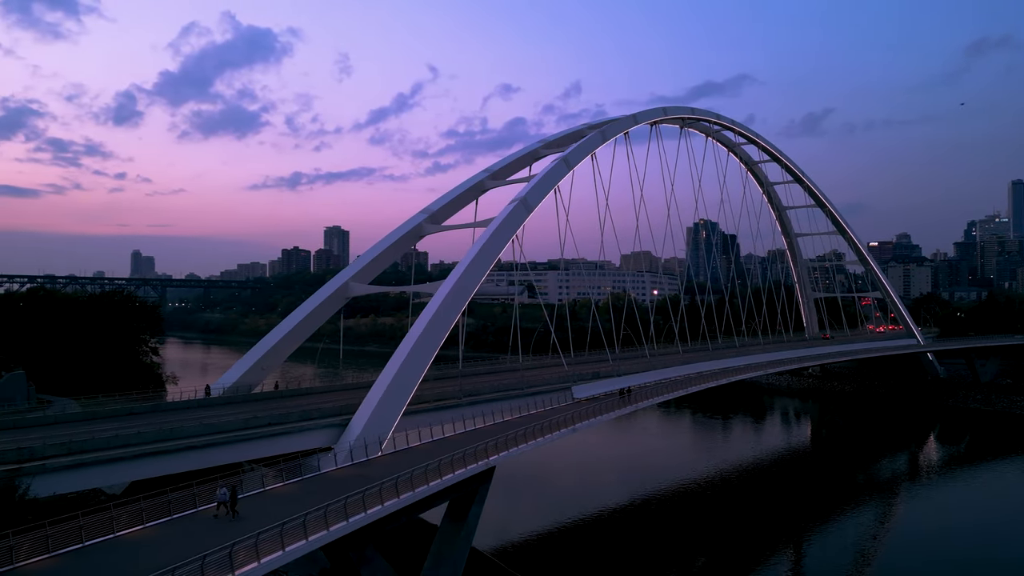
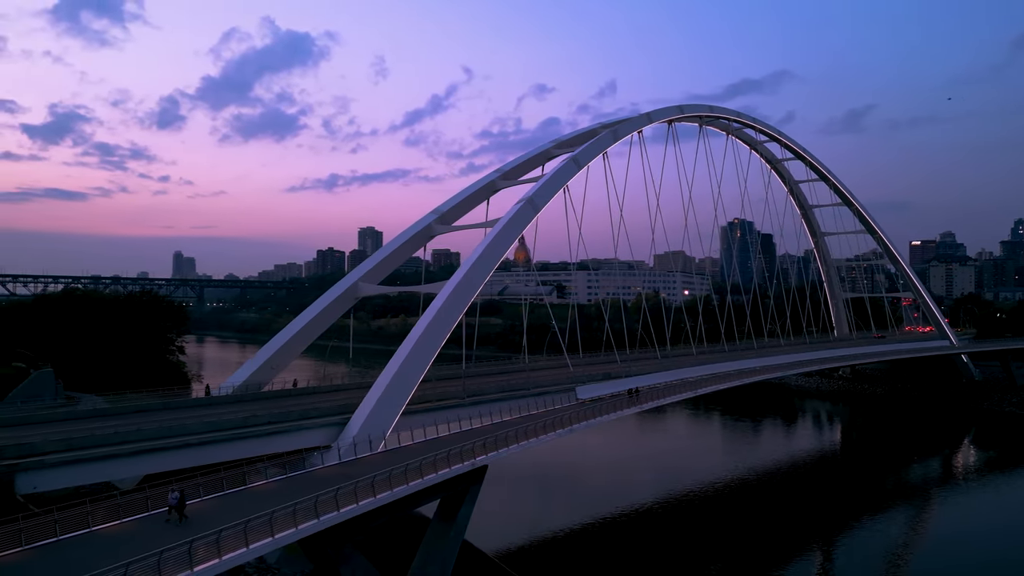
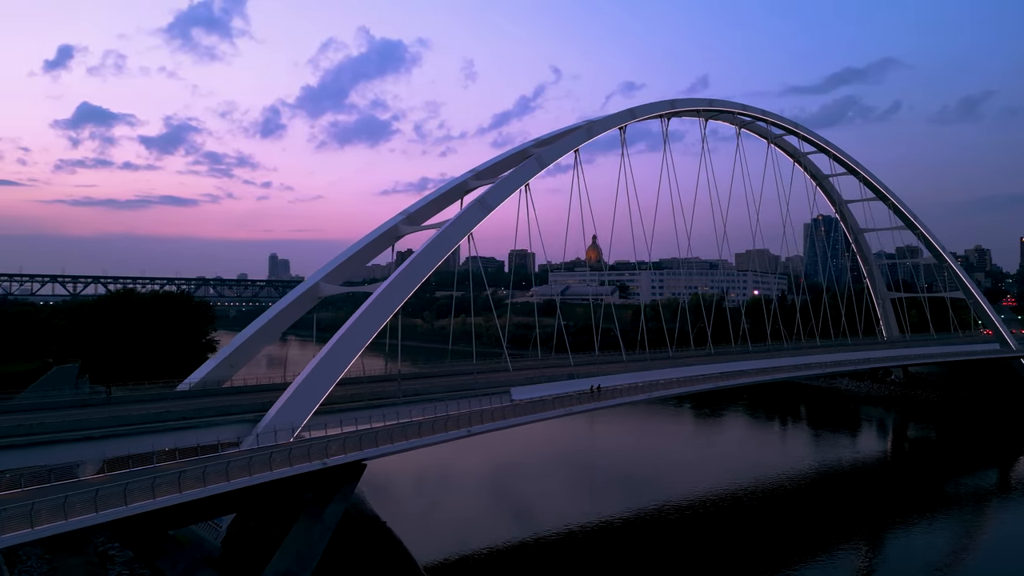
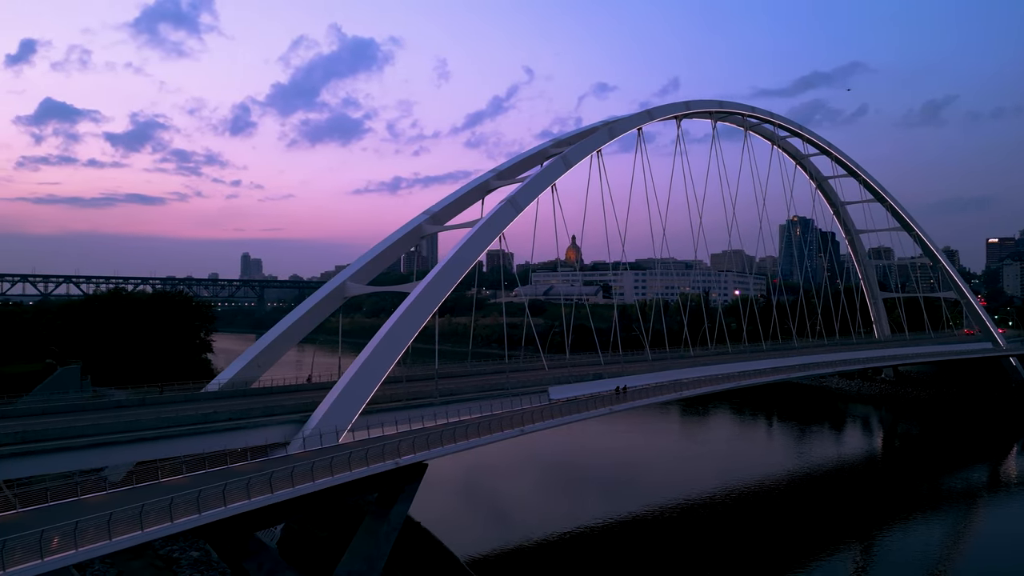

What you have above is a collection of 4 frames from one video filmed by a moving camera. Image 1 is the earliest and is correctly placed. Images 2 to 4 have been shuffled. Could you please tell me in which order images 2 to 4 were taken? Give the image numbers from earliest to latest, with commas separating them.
2, 4, 3
